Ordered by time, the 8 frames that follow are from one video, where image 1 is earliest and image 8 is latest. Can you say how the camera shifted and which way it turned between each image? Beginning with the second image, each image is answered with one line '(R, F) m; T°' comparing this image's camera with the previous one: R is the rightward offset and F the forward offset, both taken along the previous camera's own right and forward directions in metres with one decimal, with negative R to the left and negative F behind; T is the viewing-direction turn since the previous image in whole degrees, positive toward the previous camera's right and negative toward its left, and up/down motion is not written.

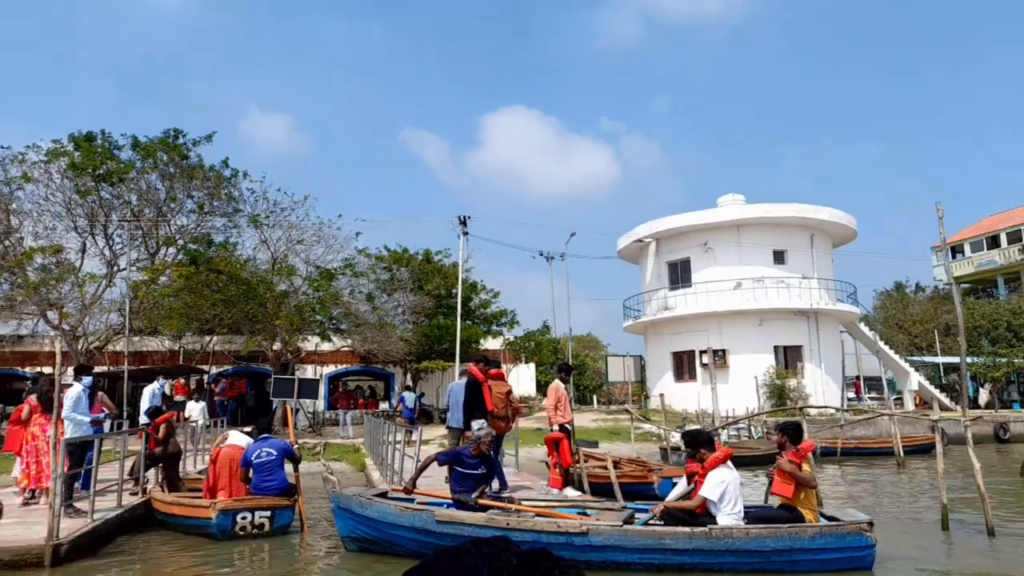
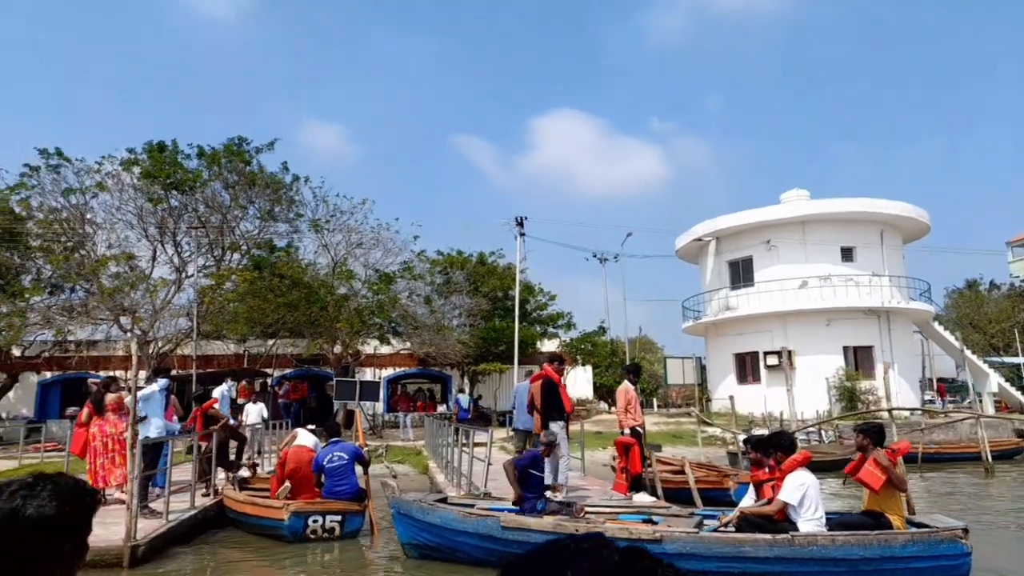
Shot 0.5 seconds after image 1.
(-0.2, +0.3) m; -4°
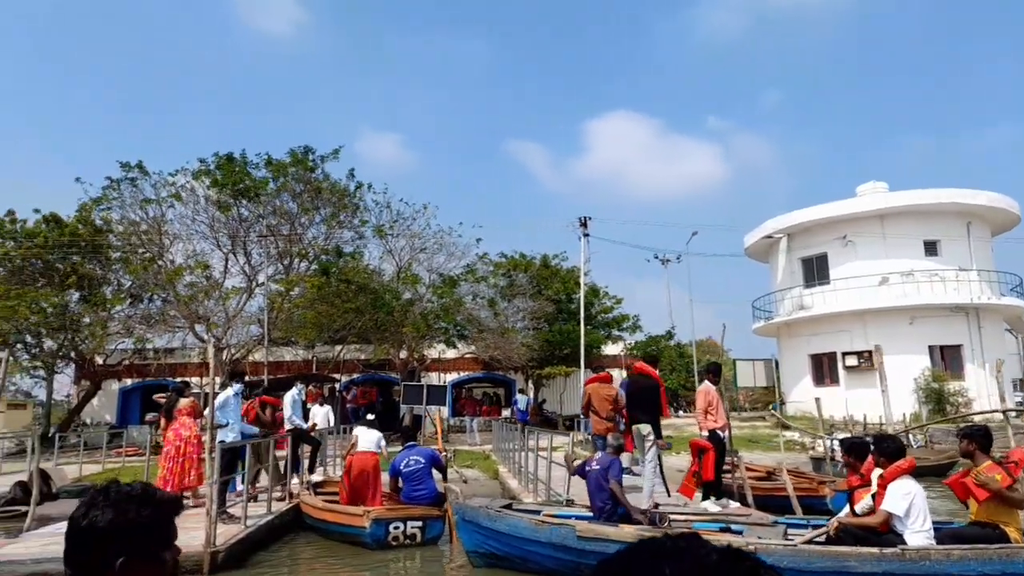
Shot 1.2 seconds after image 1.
(-0.2, +0.4) m; -5°
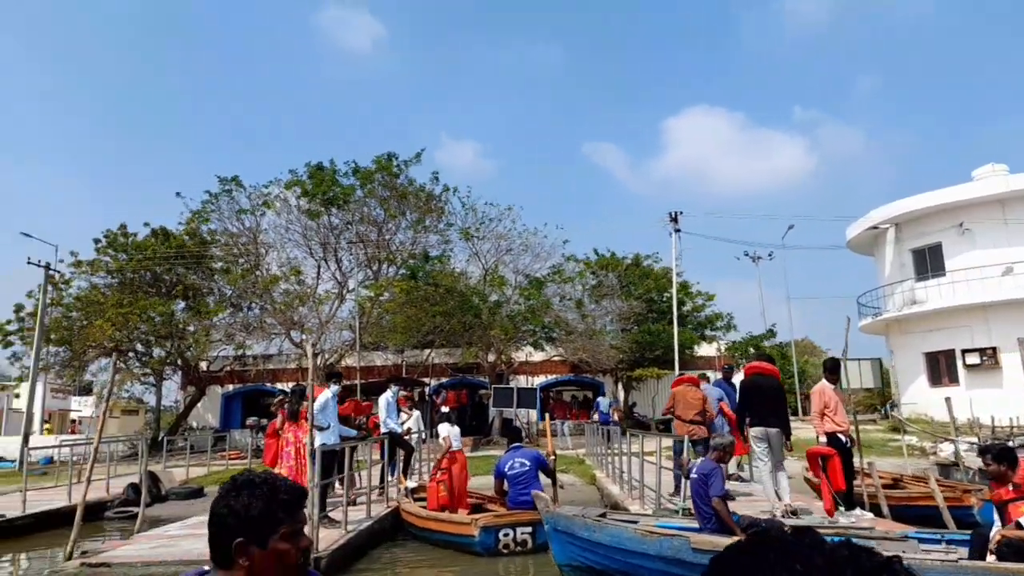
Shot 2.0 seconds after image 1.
(-0.3, +0.5) m; -7°
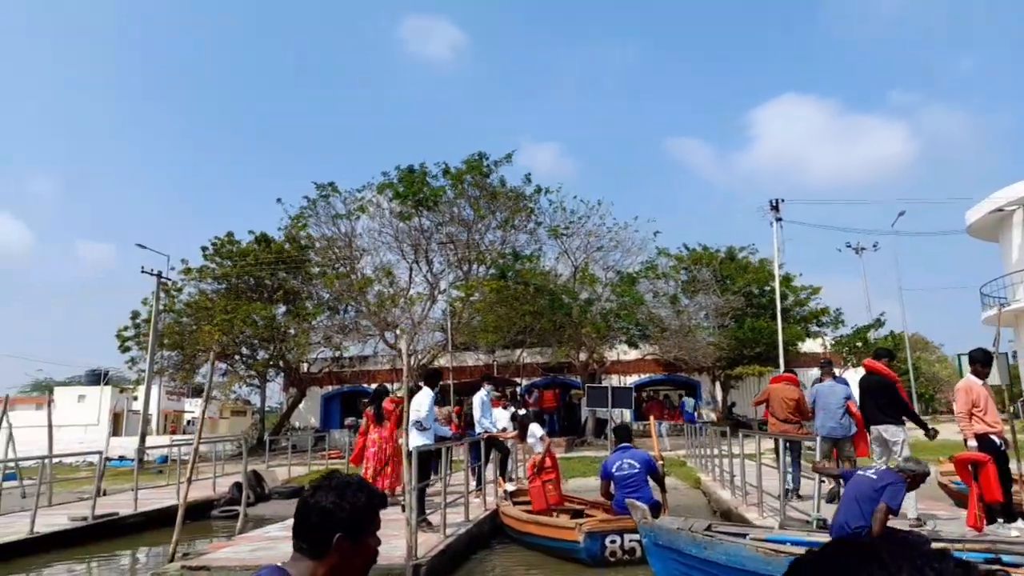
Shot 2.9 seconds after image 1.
(-0.2, +0.5) m; -7°
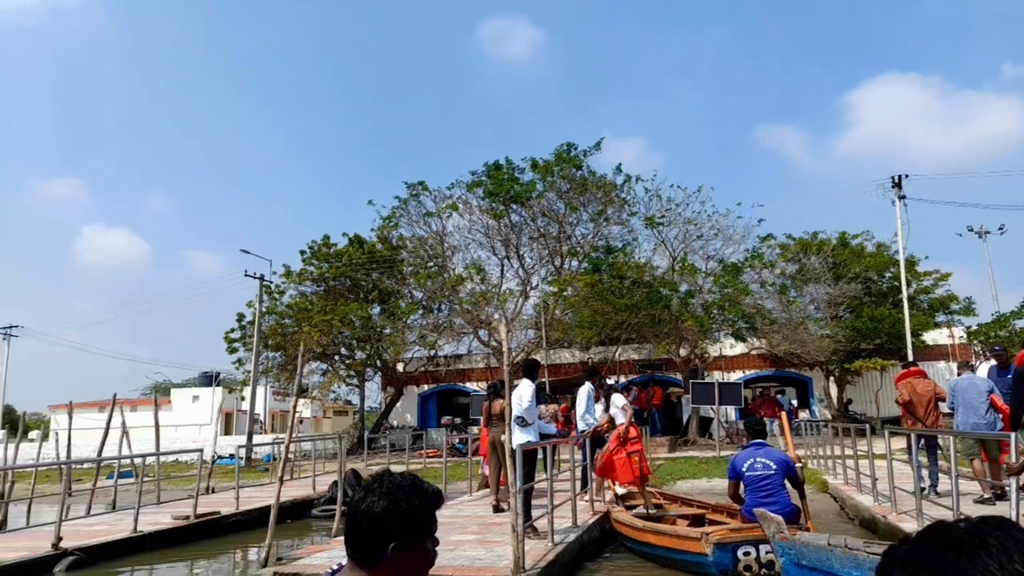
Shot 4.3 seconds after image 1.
(-0.2, +0.7) m; -7°
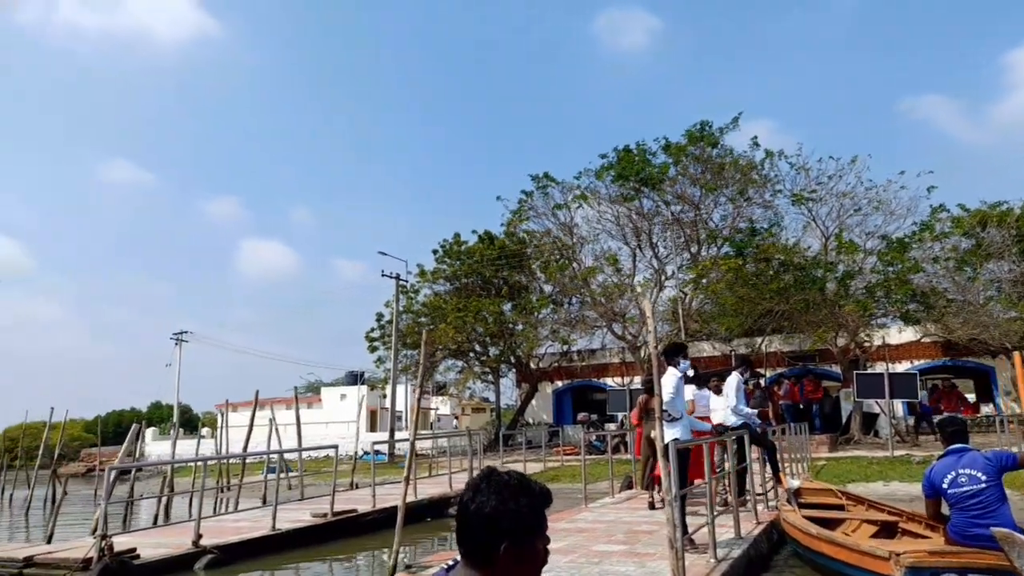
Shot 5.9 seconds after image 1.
(-0.1, +0.8) m; -11°
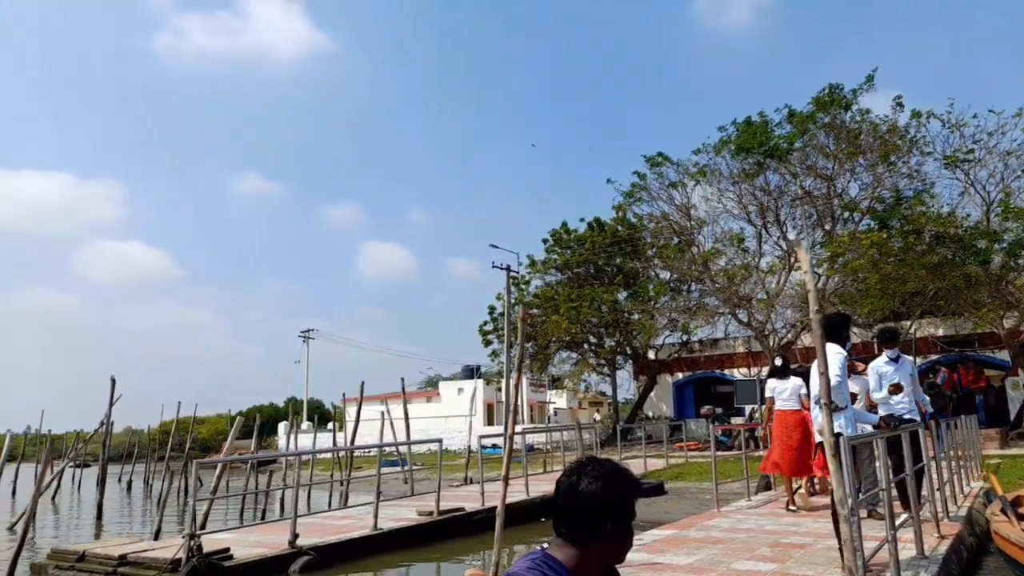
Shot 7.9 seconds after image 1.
(0.0, +0.9) m; -9°
